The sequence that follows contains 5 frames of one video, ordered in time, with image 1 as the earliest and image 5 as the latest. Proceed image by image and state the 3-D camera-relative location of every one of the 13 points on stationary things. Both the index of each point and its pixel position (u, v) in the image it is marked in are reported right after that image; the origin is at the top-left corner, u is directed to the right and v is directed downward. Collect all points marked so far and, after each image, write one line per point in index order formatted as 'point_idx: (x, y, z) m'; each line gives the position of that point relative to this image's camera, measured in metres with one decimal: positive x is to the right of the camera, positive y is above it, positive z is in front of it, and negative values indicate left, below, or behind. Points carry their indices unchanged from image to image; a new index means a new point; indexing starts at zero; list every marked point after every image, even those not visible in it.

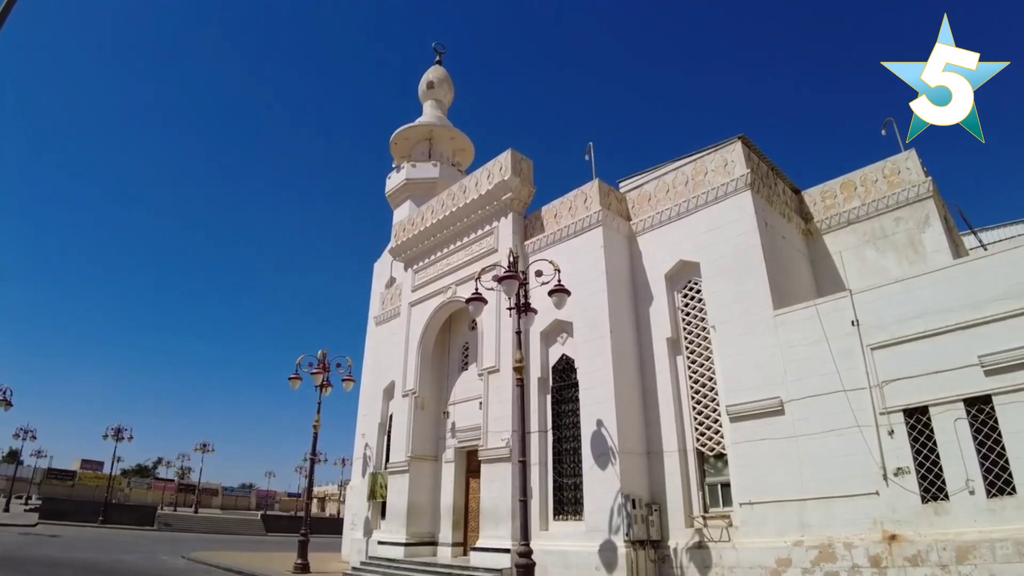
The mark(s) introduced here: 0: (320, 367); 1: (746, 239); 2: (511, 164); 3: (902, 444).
0: (-4.4, -1.8, +13.8) m
1: (+3.7, +0.8, +9.5) m
2: (0.0, +2.5, +12.1) m
3: (+4.9, -1.9, +7.5) m
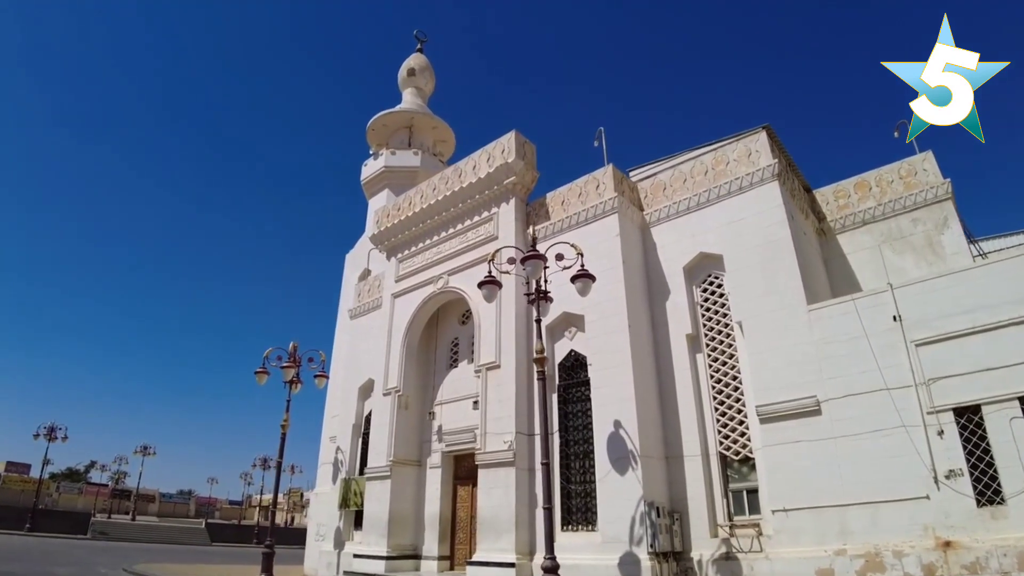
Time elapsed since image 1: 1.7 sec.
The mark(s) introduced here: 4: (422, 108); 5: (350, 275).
0: (-4.6, -1.5, +12.5) m
1: (+4.0, +0.9, +9.0) m
2: (0.0, +2.7, +11.3) m
3: (+5.2, -1.8, +7.1) m
4: (-2.7, +5.6, +18.4) m
5: (-4.5, +0.4, +16.7) m
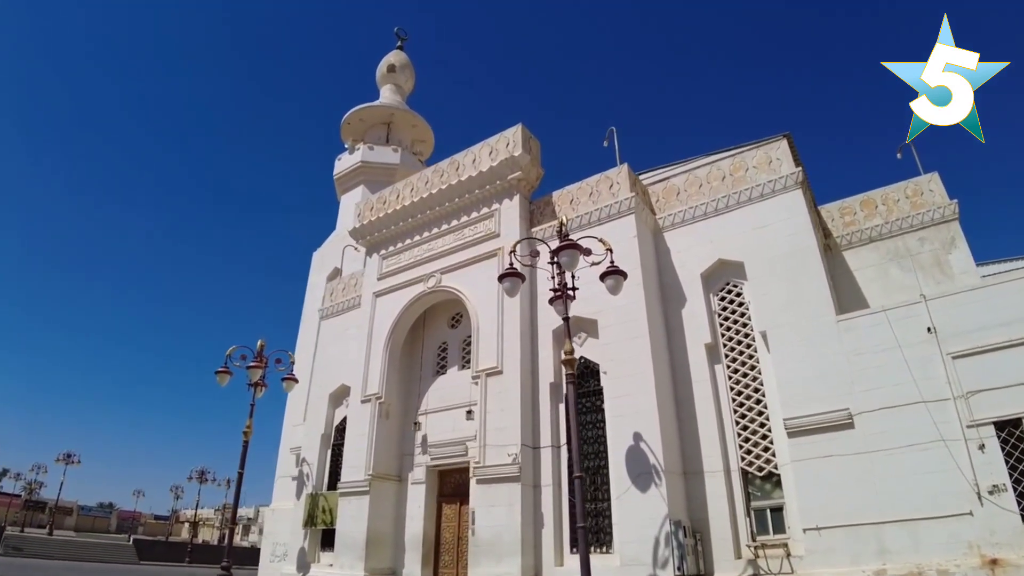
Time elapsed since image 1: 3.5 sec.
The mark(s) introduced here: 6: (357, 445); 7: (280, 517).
0: (-4.8, -1.4, +11.2) m
1: (+4.2, +0.7, +8.7) m
2: (+0.2, +2.7, +10.7) m
3: (+5.6, -2.0, +6.8) m
4: (-3.2, +5.4, +17.6) m
5: (-5.0, +0.4, +15.5) m
6: (-2.8, -2.8, +10.7) m
7: (-4.7, -4.6, +12.0) m
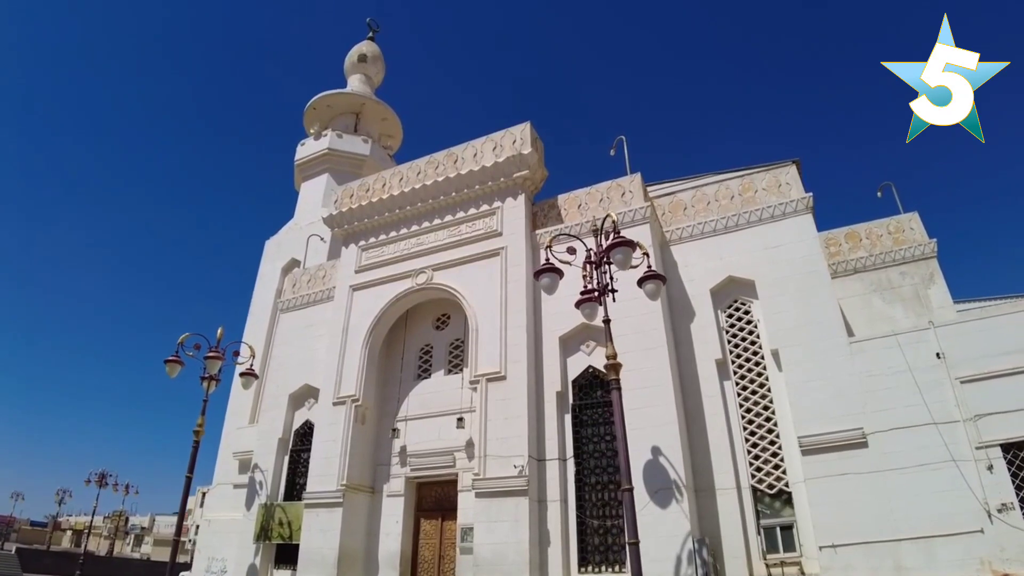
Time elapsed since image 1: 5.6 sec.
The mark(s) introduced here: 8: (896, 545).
0: (-4.9, -1.1, +9.9) m
1: (+4.5, +0.4, +8.9) m
2: (+0.3, +2.6, +10.3) m
3: (+5.9, -2.3, +7.1) m
4: (-3.8, +5.4, +16.7) m
5: (-5.7, +0.6, +14.1) m
6: (-3.0, -2.7, +9.6) m
7: (-5.2, -4.3, +10.6) m
8: (+4.7, -3.2, +7.2) m
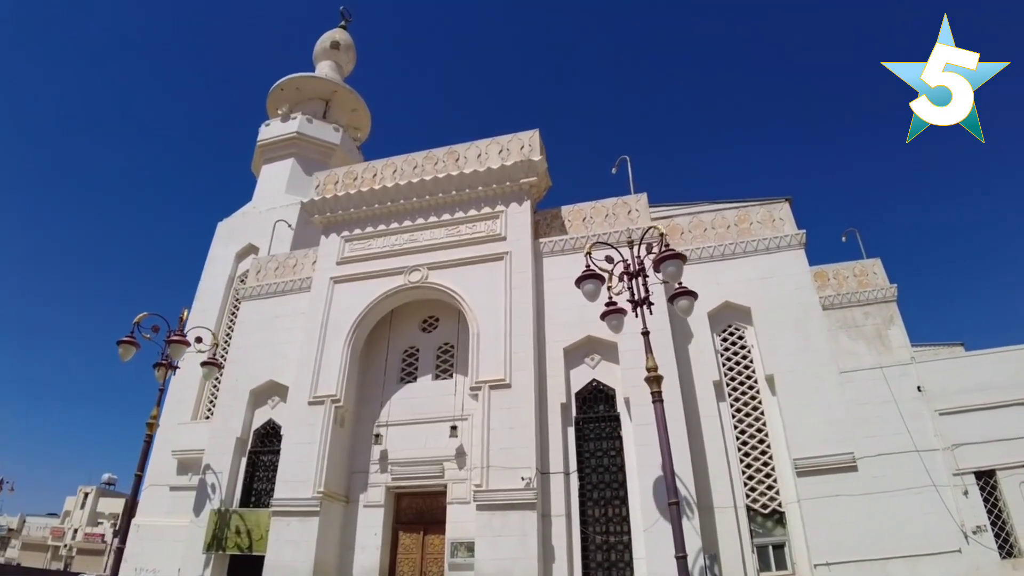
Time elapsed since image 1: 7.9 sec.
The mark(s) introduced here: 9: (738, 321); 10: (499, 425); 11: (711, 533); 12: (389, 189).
0: (-5.0, -0.7, +8.8) m
1: (+4.6, -0.1, +9.3) m
2: (+0.5, +2.4, +10.1) m
3: (+6.0, -2.9, +7.7) m
4: (-4.4, +5.4, +15.9) m
5: (-6.2, +0.9, +12.9) m
6: (-3.1, -2.5, +8.8) m
7: (-5.6, -4.0, +9.3) m
8: (+4.7, -3.6, +7.6) m
9: (+3.6, -0.5, +9.6) m
10: (-0.2, -1.9, +8.3) m
11: (+2.7, -3.4, +8.1) m
12: (-2.2, +1.8, +10.6) m
